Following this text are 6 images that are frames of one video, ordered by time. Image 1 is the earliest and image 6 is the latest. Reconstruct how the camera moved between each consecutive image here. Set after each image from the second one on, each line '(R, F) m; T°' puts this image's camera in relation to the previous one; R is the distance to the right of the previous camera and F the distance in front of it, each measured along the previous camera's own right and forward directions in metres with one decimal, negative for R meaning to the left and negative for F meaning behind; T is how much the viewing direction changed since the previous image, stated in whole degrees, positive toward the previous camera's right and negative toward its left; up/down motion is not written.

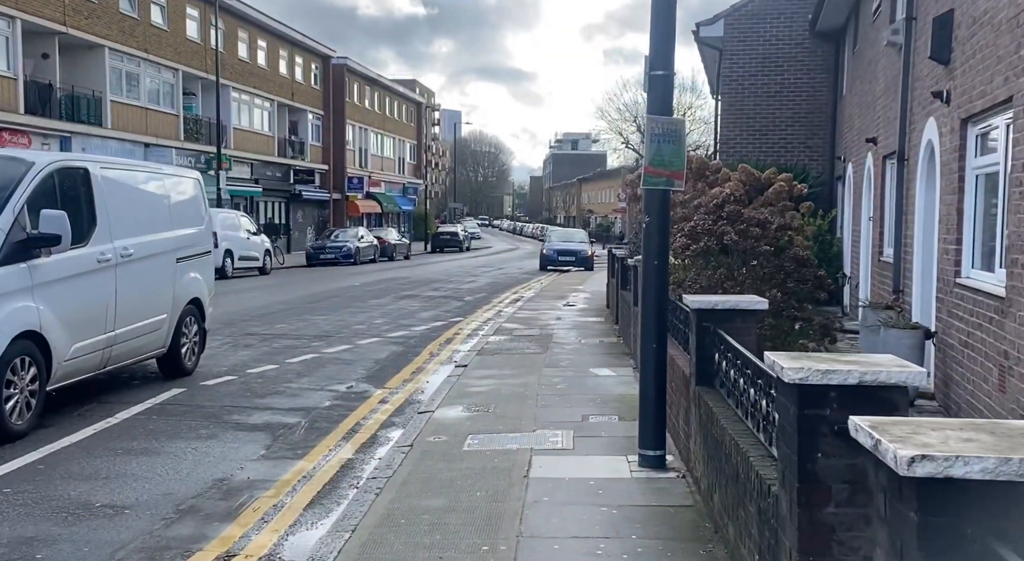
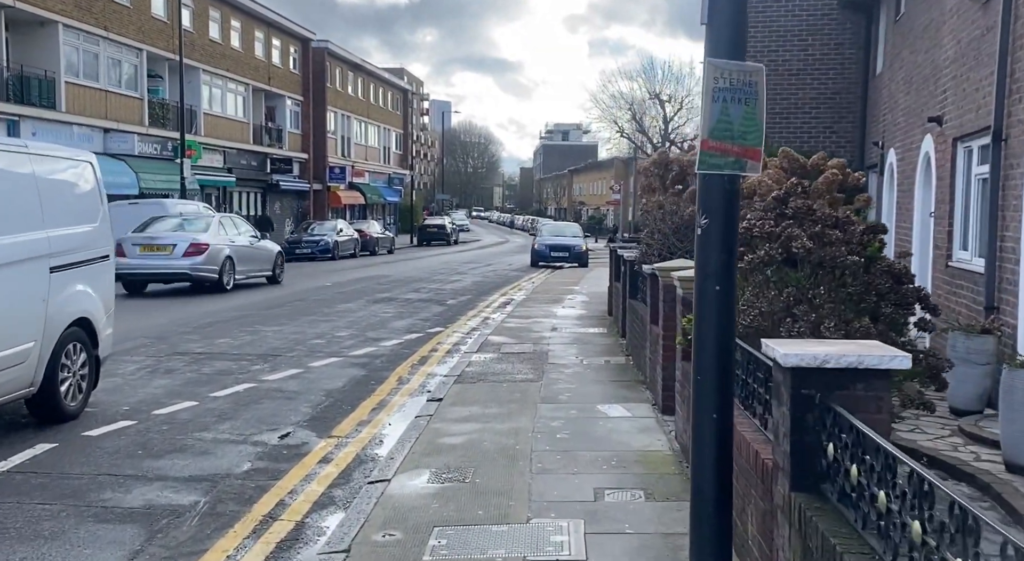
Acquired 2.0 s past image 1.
(0.0, +2.4) m; +1°
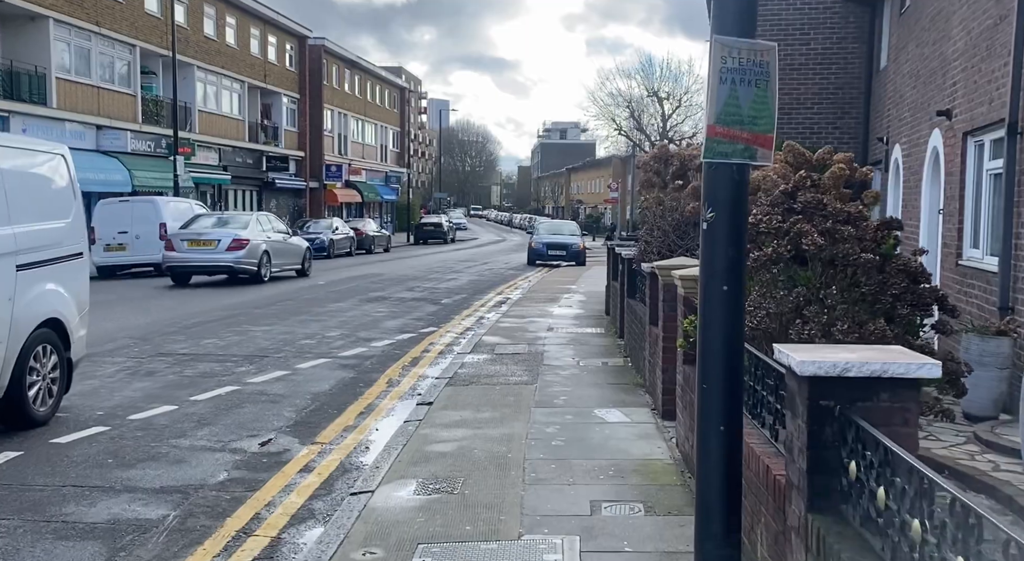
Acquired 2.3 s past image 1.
(0.0, +0.4) m; 0°
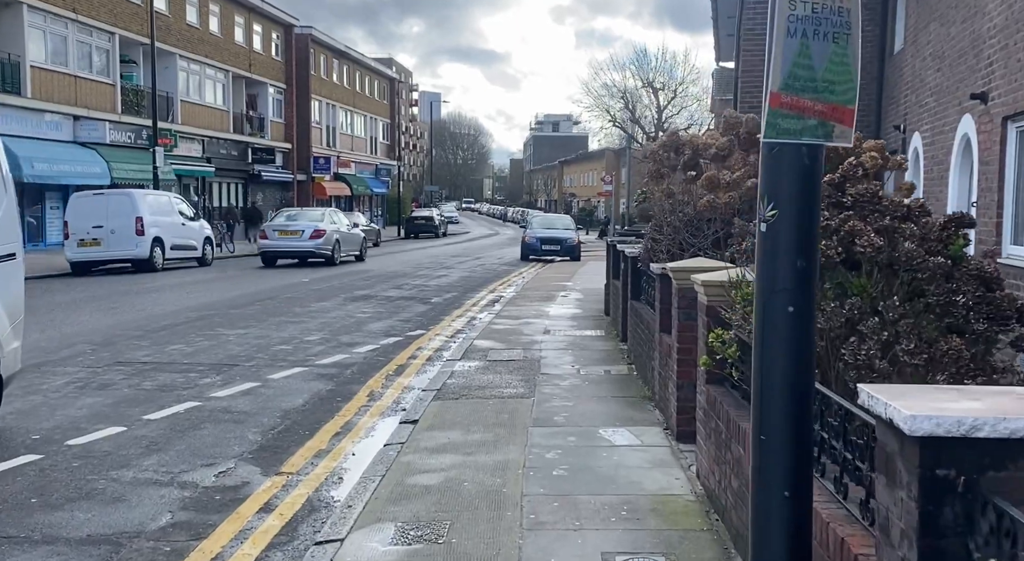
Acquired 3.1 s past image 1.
(0.0, +1.0) m; 0°
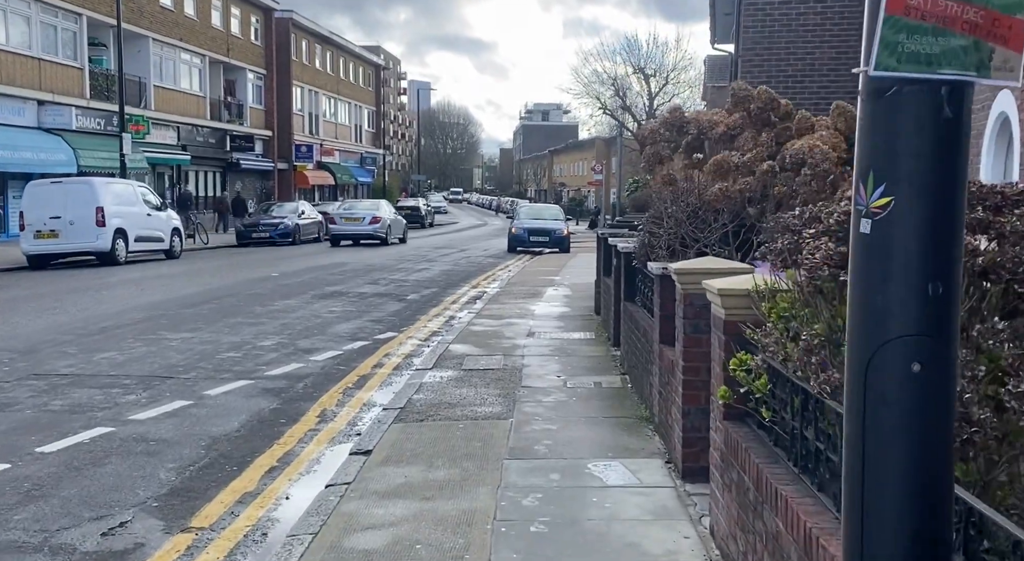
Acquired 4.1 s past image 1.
(+0.1, +1.3) m; +1°
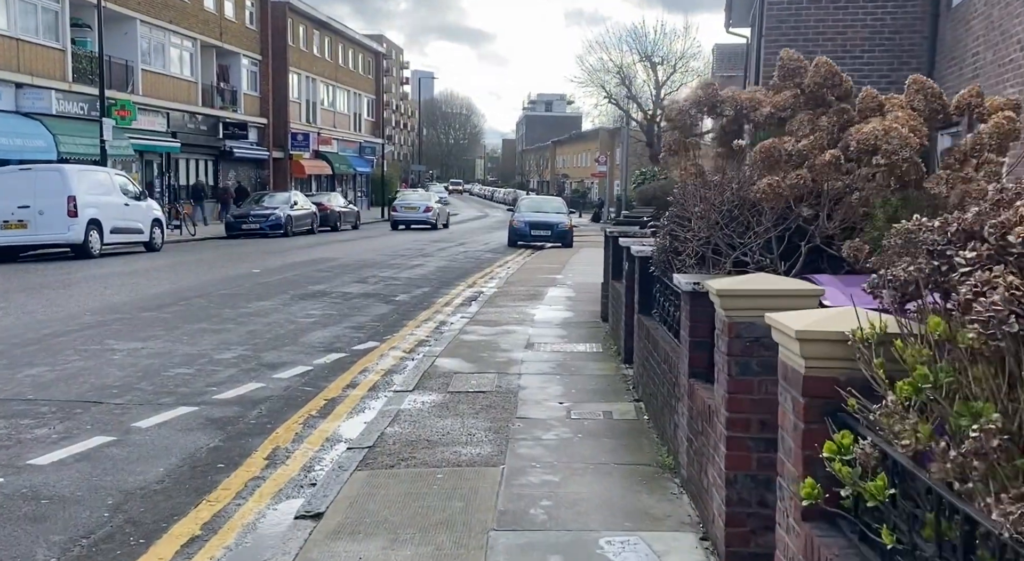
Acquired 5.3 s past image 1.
(+0.1, +1.4) m; 0°
